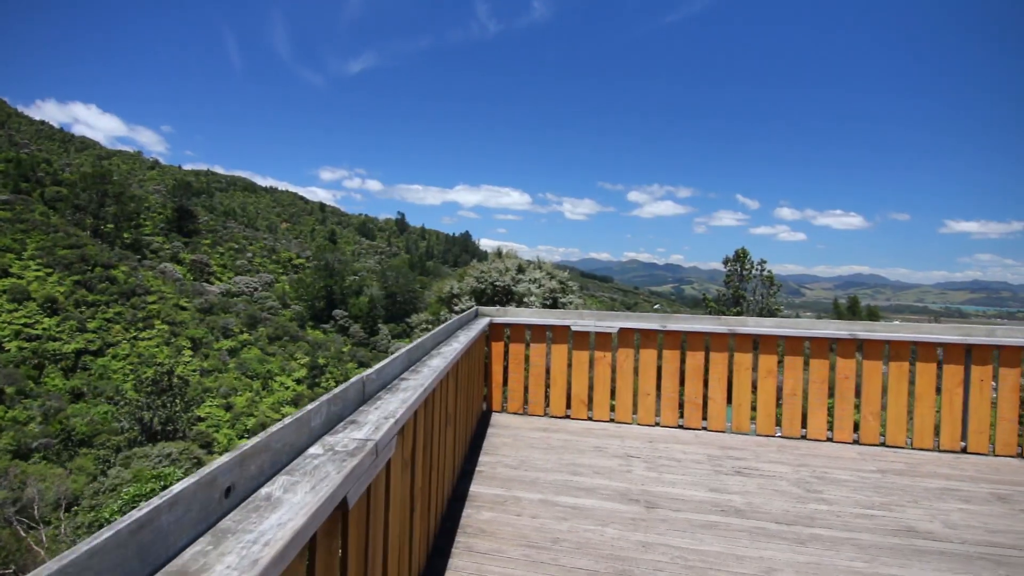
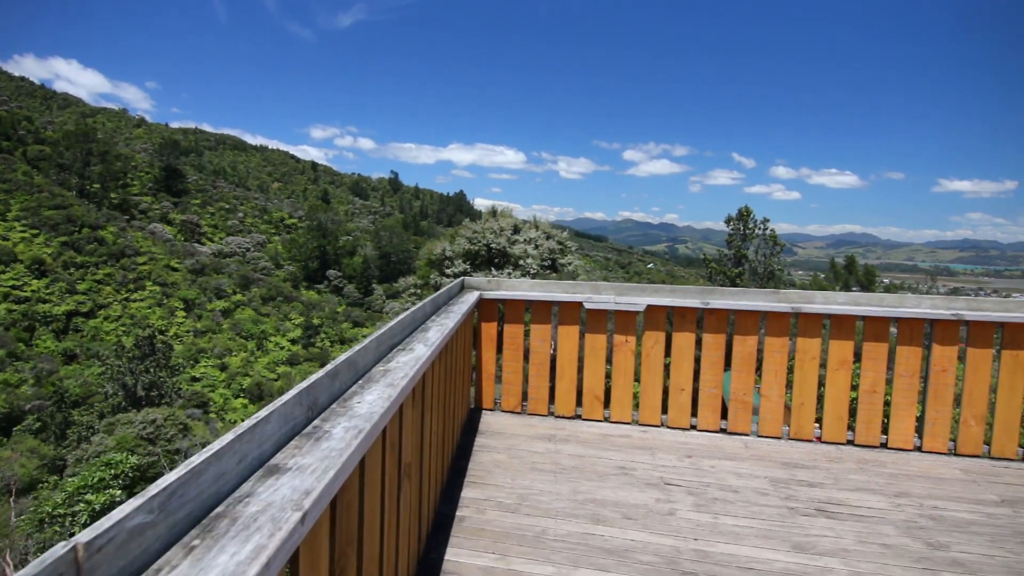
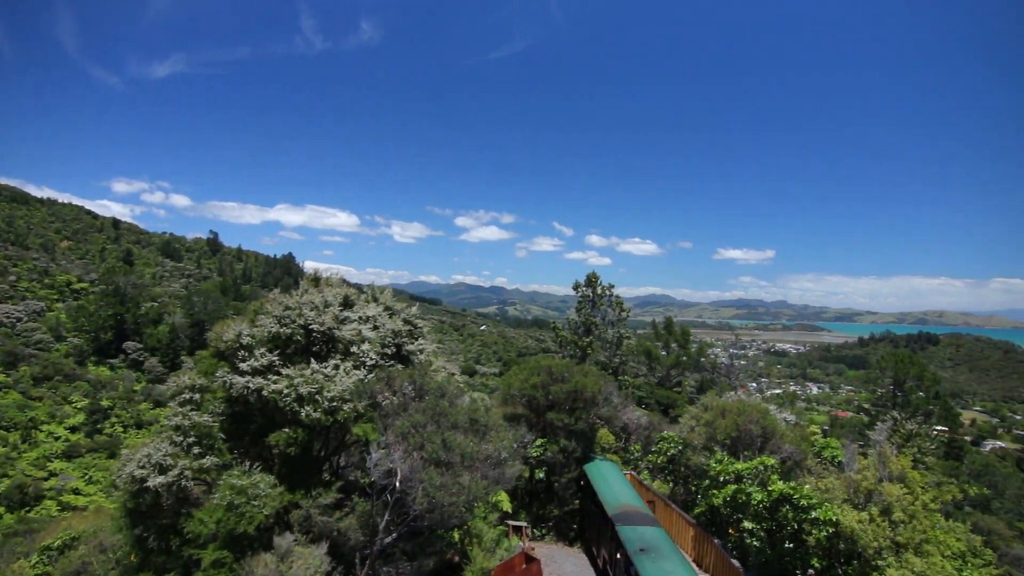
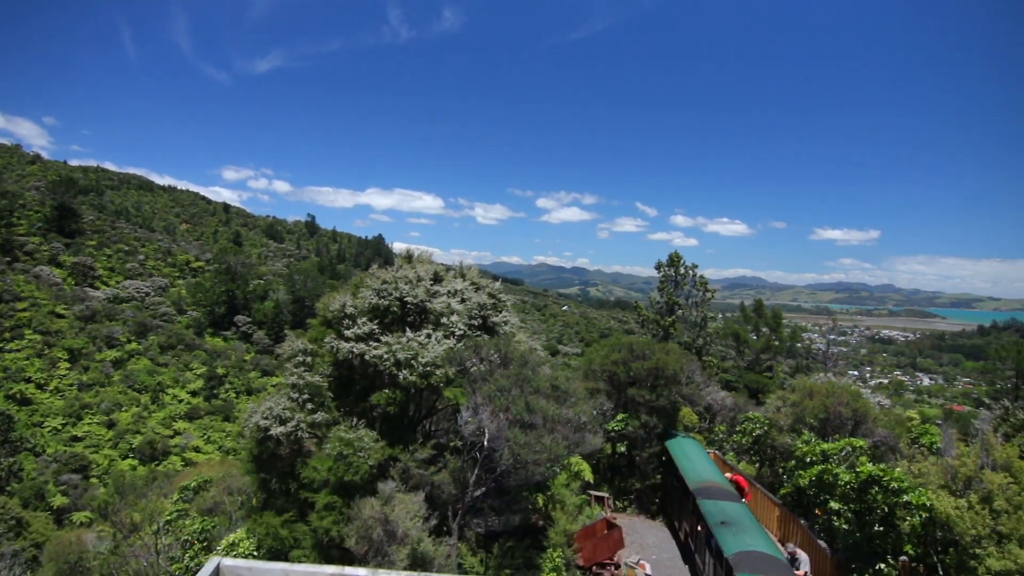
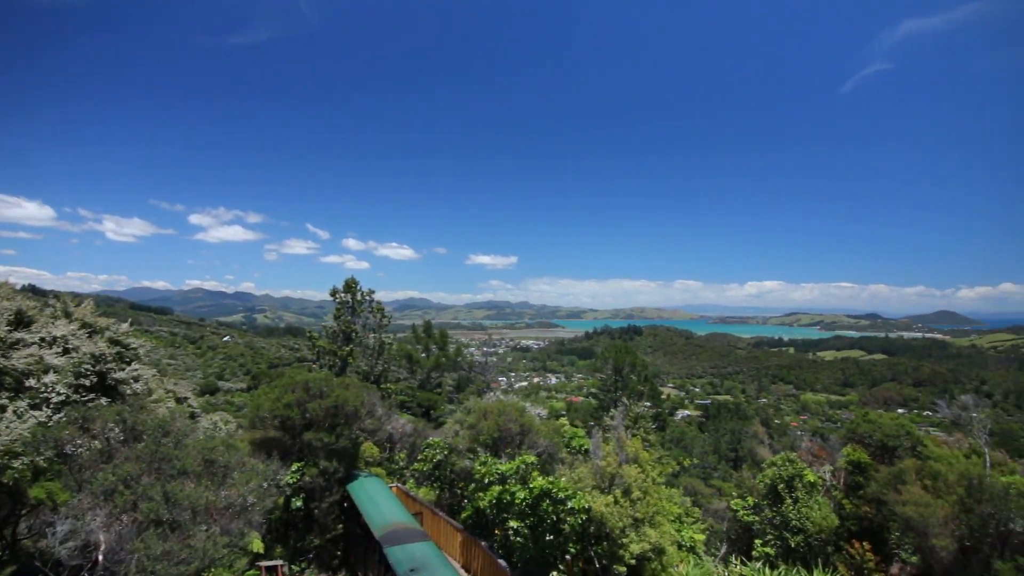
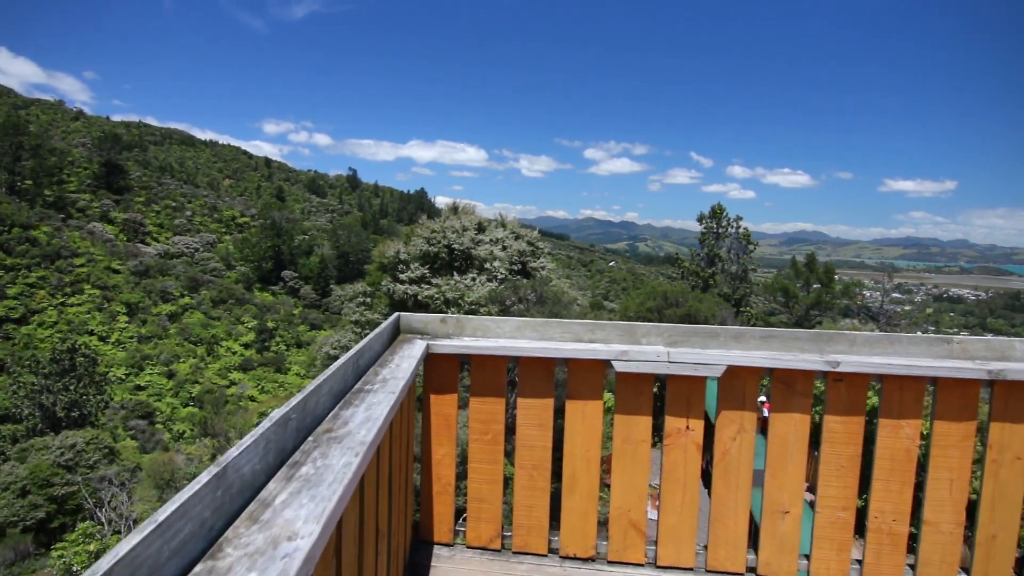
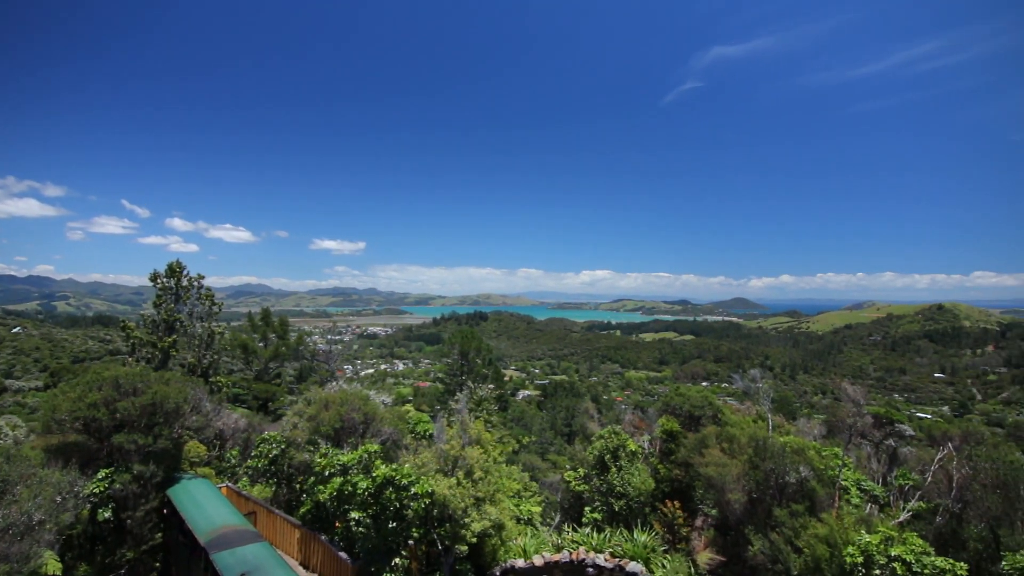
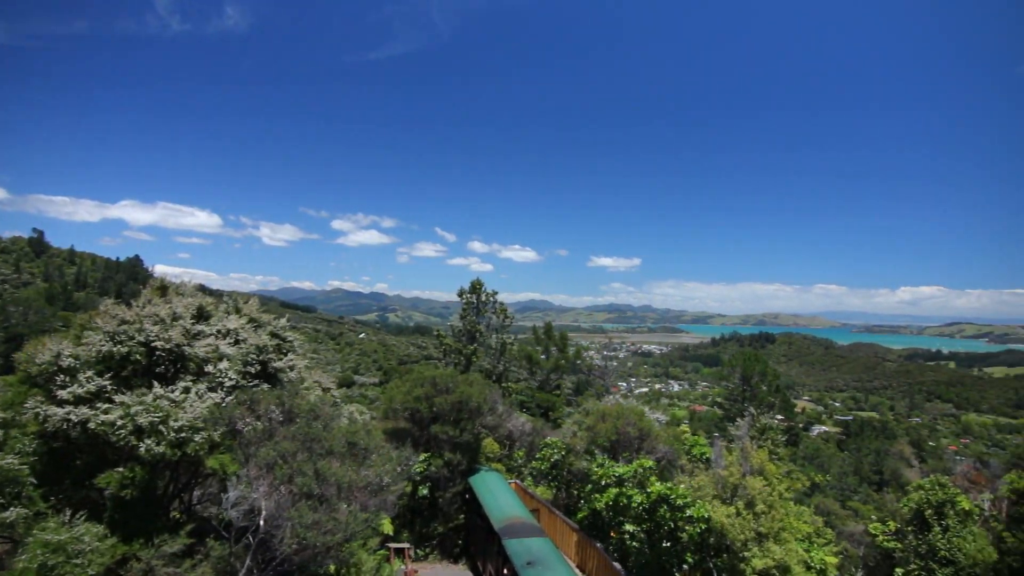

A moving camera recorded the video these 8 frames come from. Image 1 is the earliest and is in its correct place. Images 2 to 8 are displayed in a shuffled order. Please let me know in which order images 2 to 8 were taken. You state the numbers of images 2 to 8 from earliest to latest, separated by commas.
2, 6, 4, 3, 8, 5, 7
